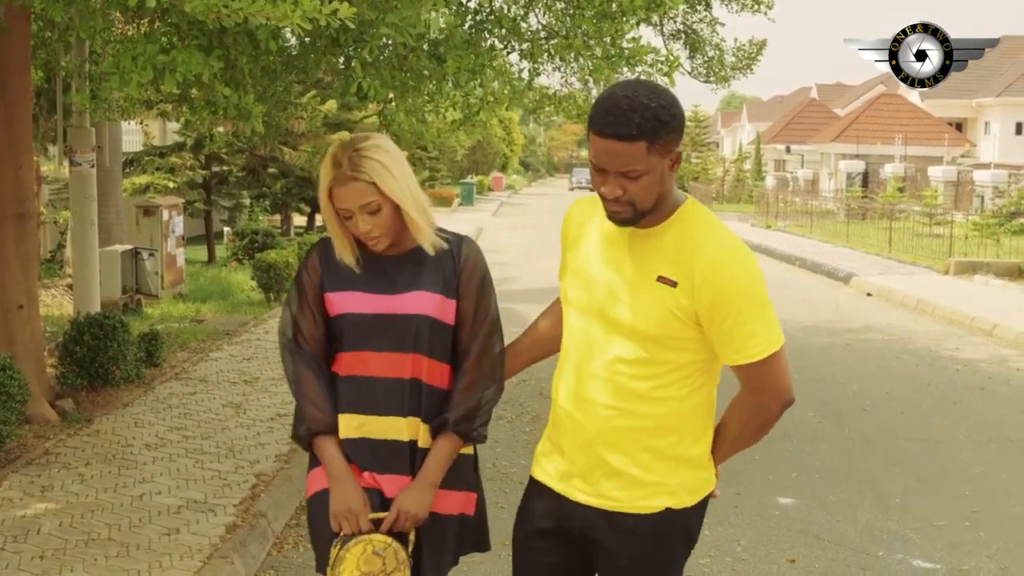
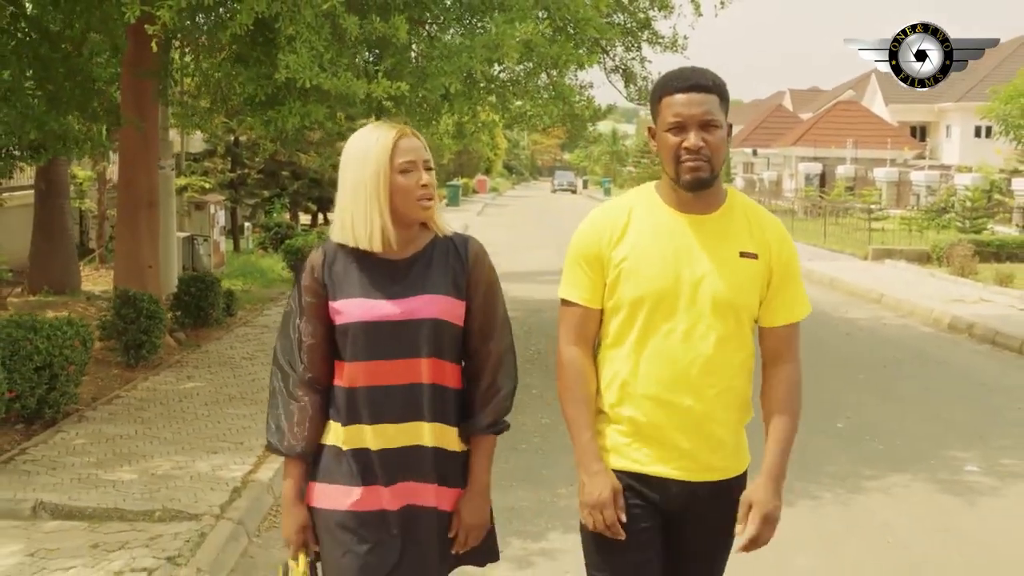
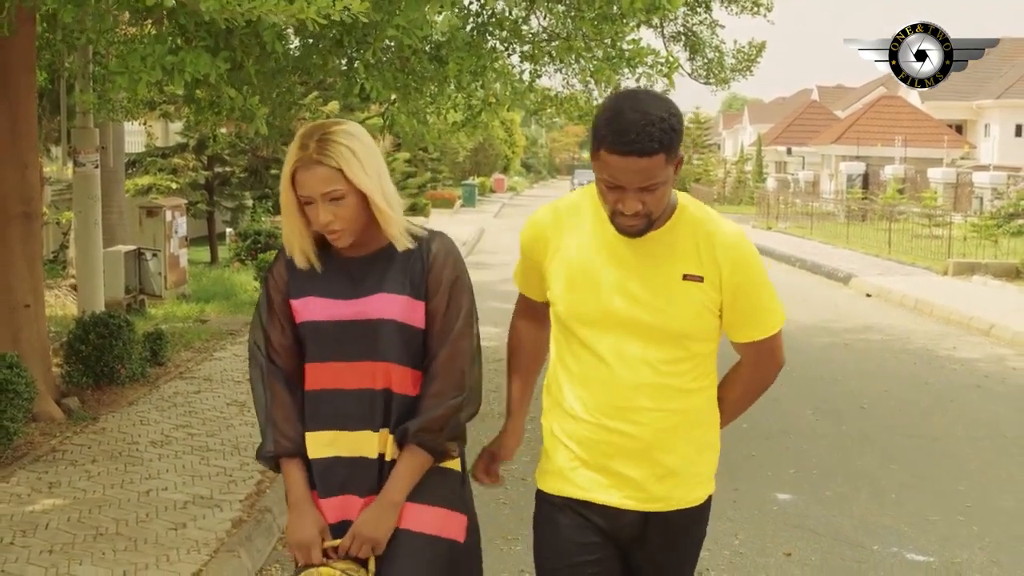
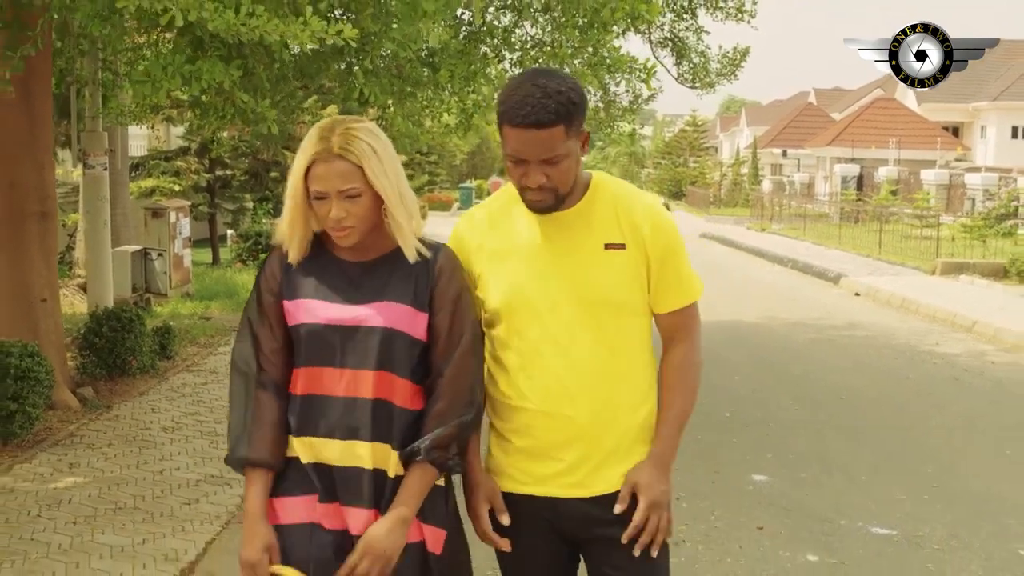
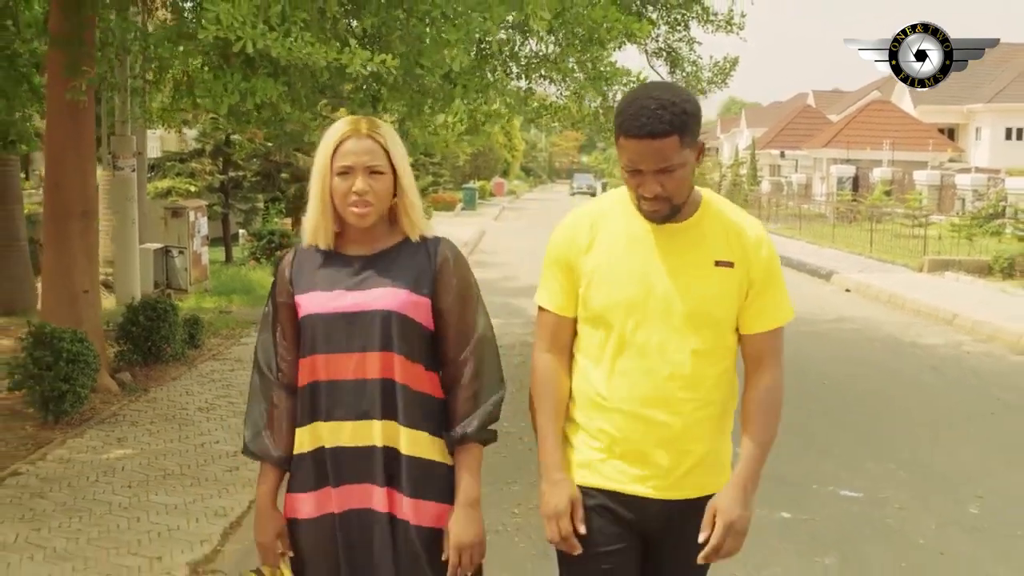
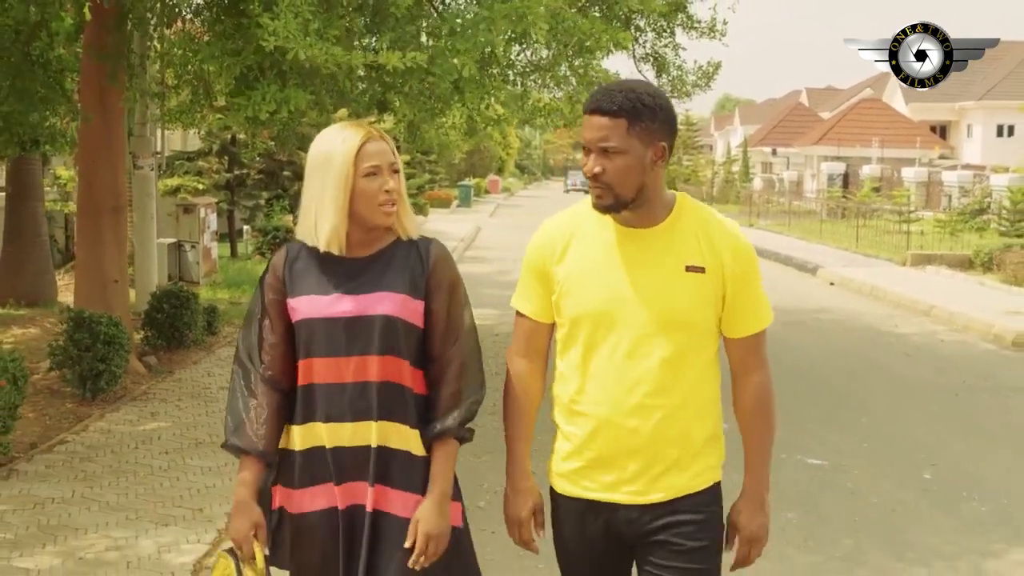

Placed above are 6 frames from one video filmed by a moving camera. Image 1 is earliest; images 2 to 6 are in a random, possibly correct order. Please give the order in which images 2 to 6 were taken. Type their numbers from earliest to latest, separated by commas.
3, 4, 5, 6, 2
